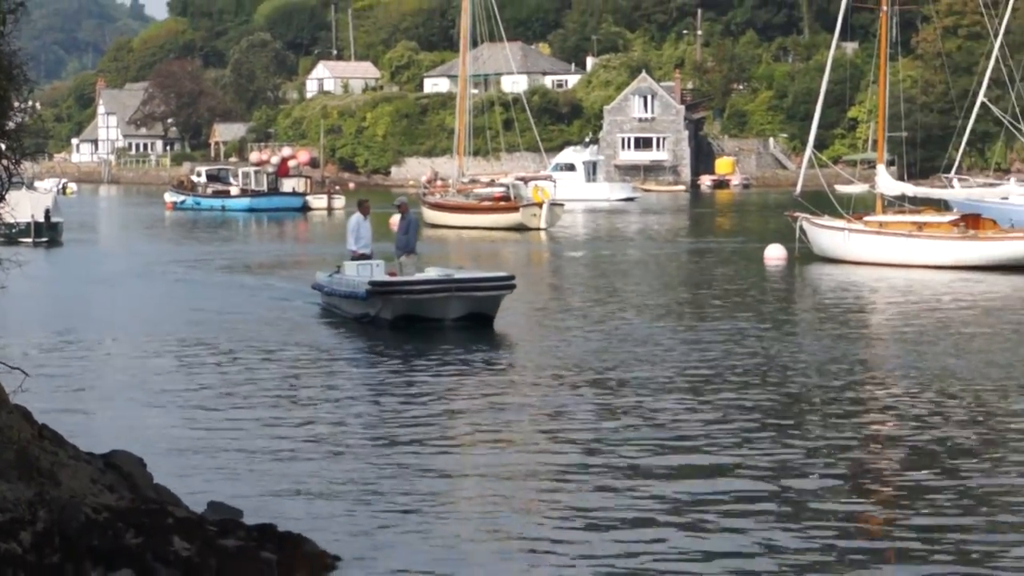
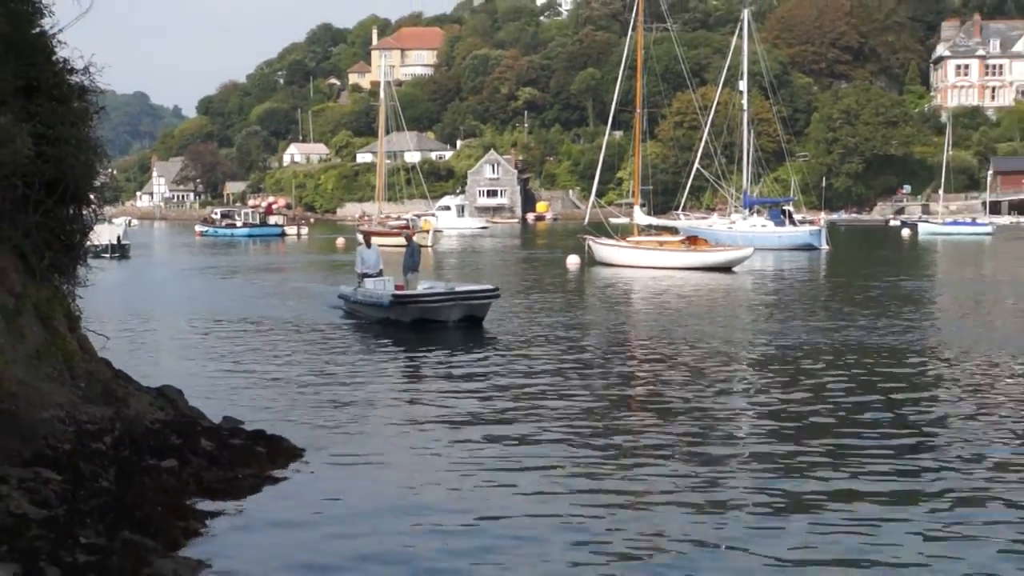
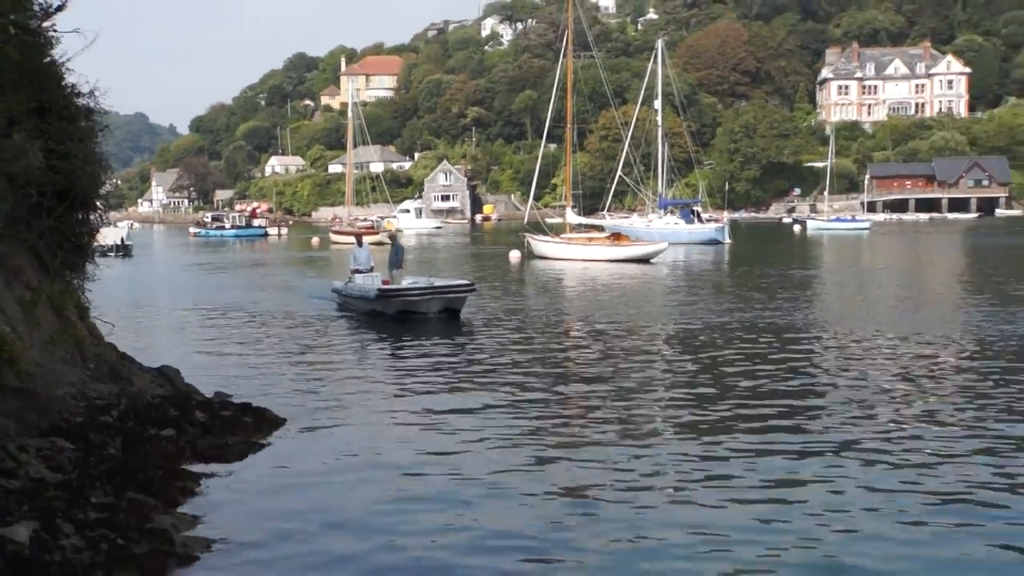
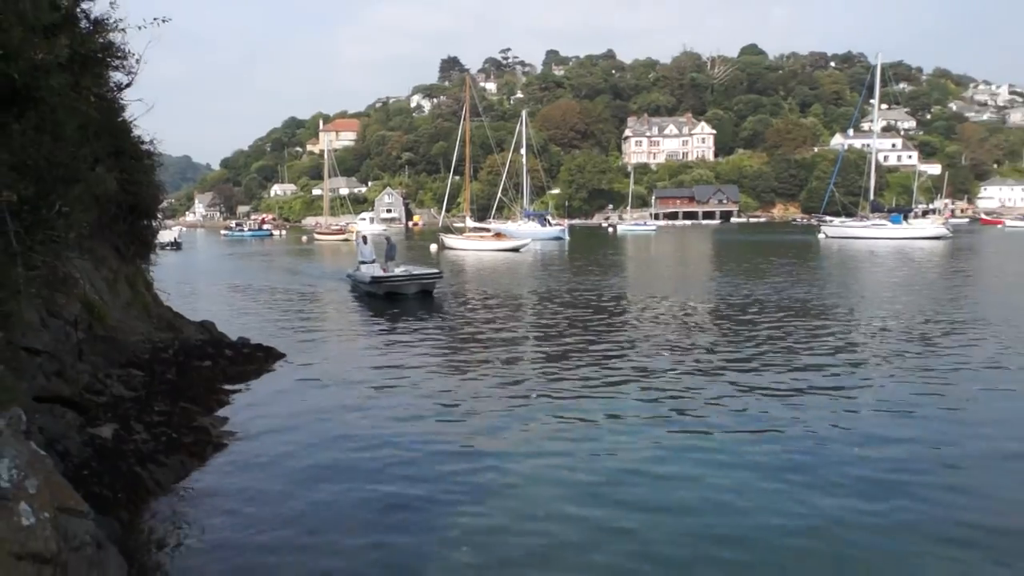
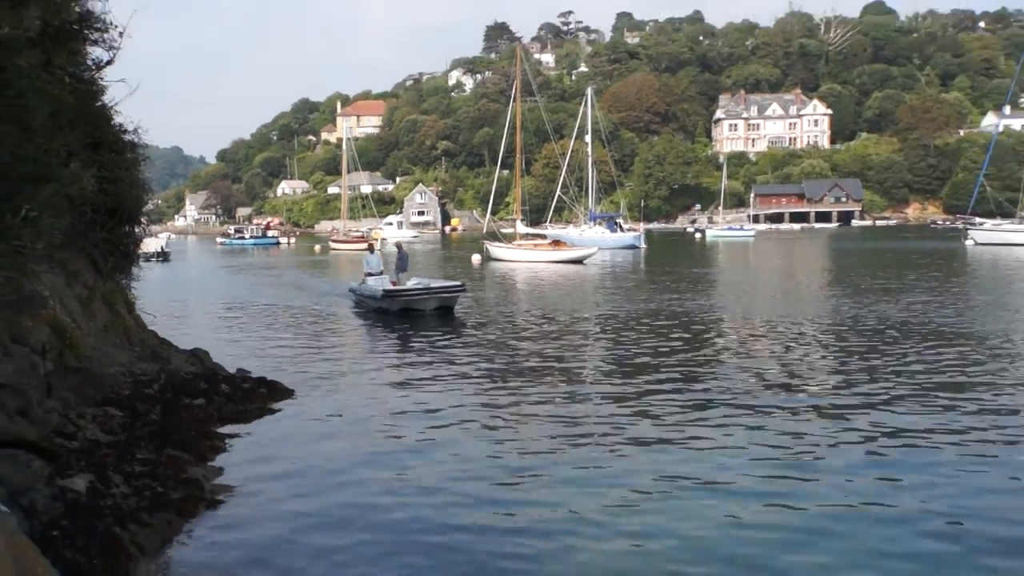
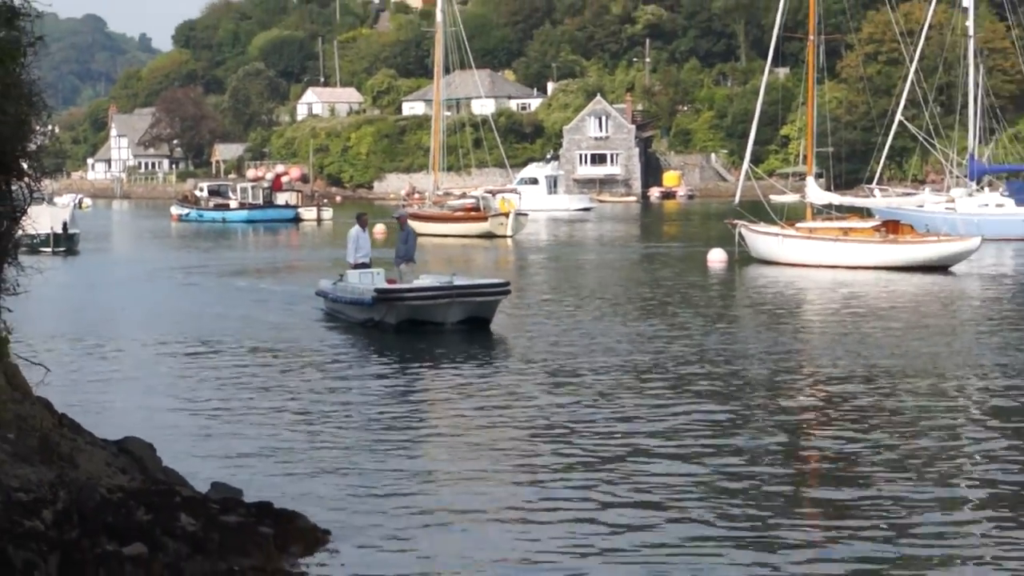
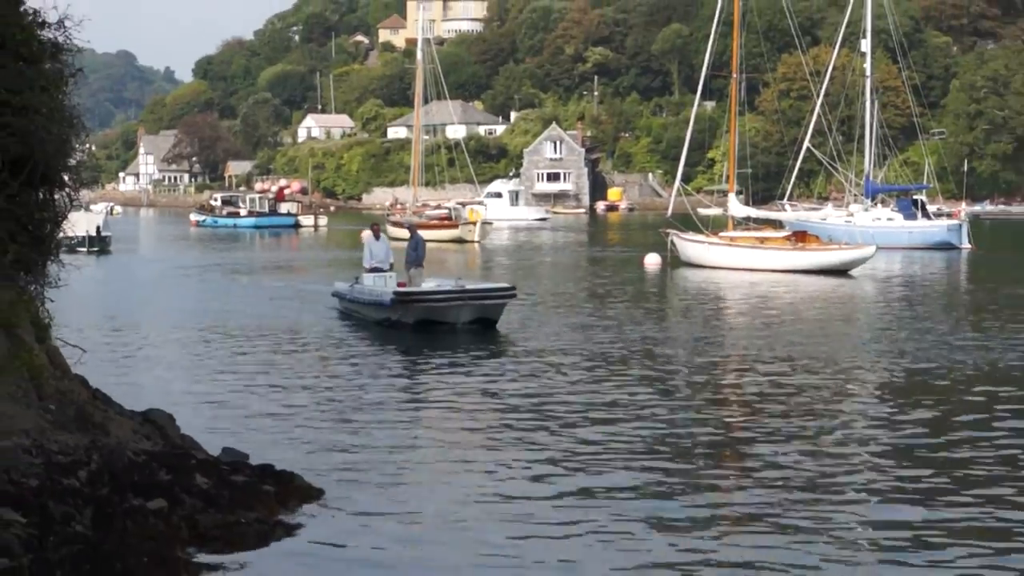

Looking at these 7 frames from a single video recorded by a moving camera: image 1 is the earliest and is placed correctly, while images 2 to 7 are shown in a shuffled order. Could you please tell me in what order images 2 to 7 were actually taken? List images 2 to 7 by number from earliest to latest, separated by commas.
6, 7, 2, 3, 5, 4
